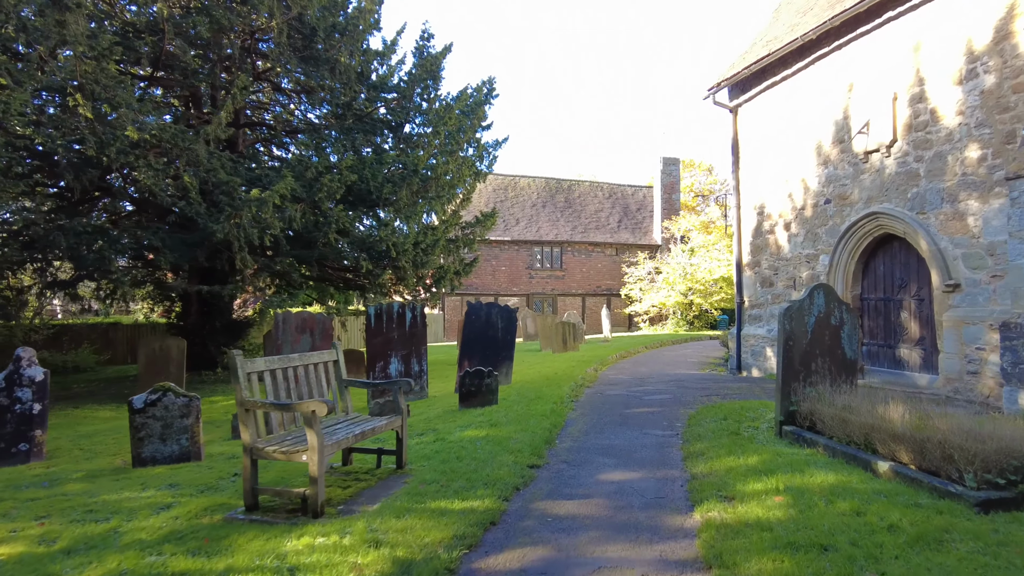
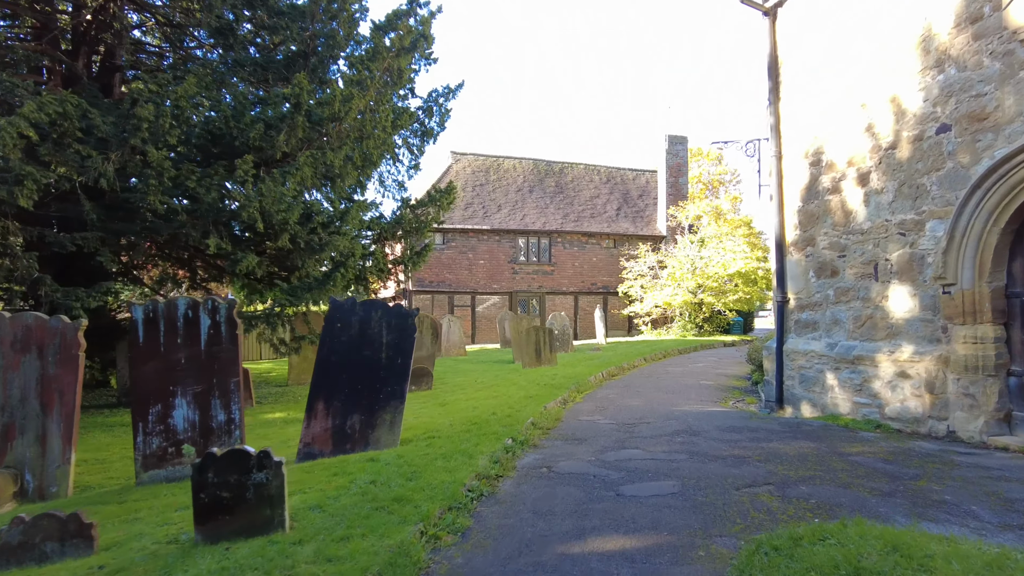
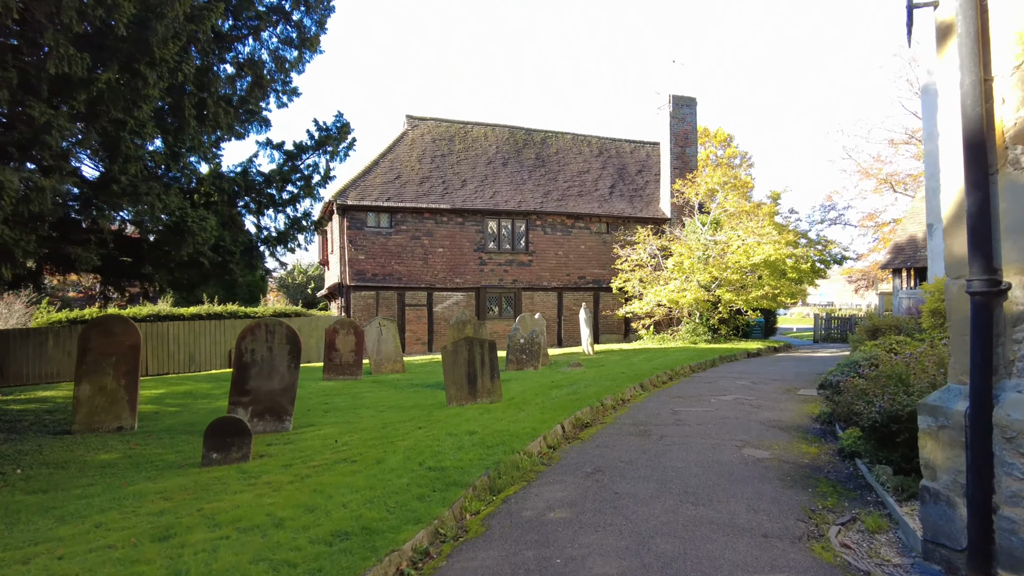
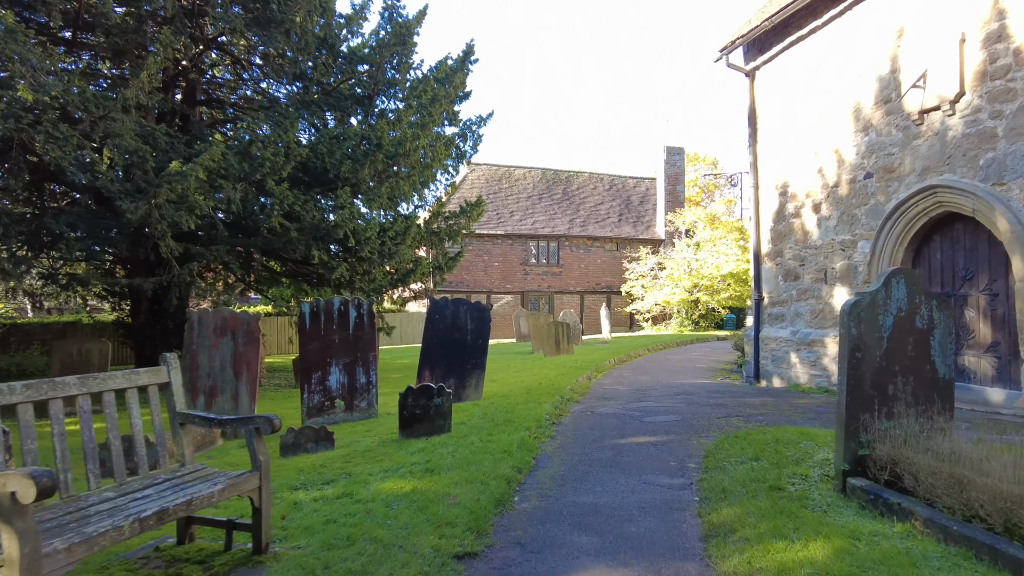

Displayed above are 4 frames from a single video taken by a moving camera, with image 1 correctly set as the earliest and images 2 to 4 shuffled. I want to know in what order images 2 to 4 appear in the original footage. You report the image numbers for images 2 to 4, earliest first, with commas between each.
4, 2, 3
